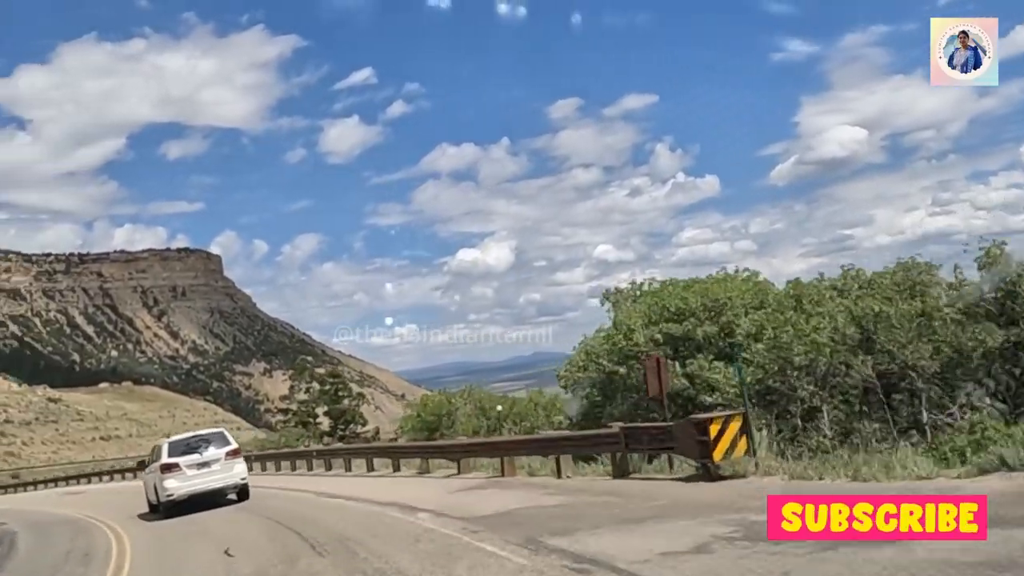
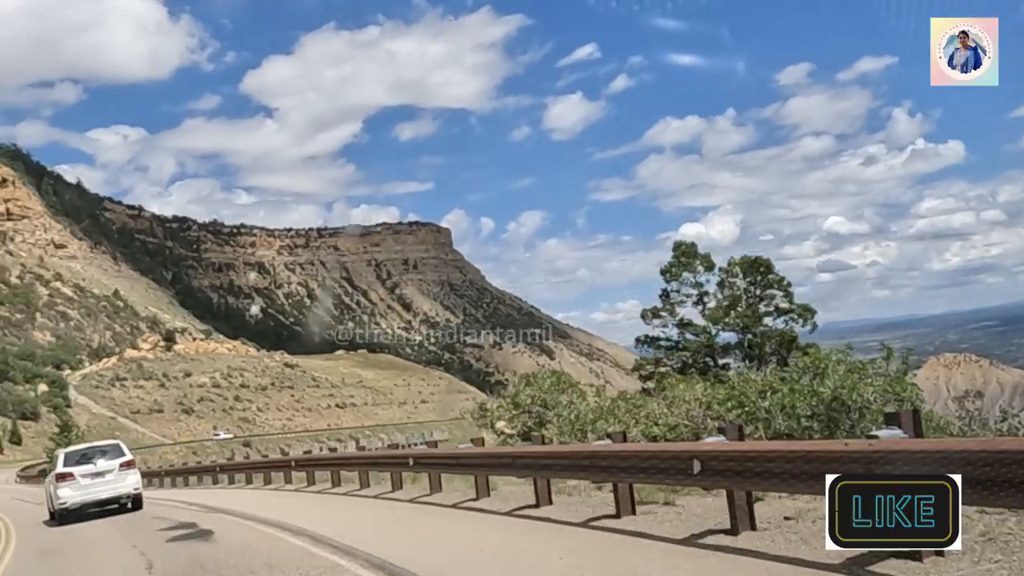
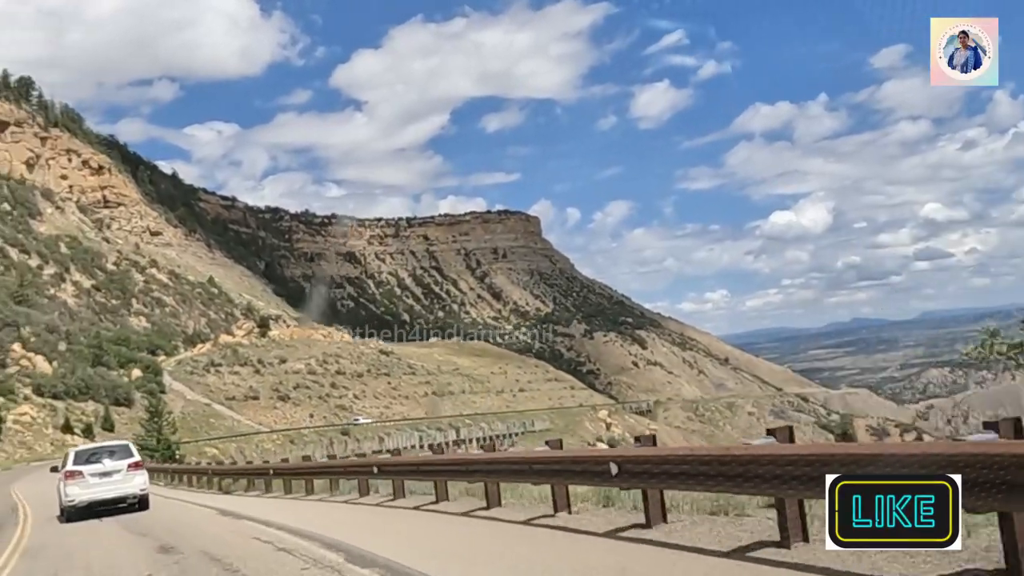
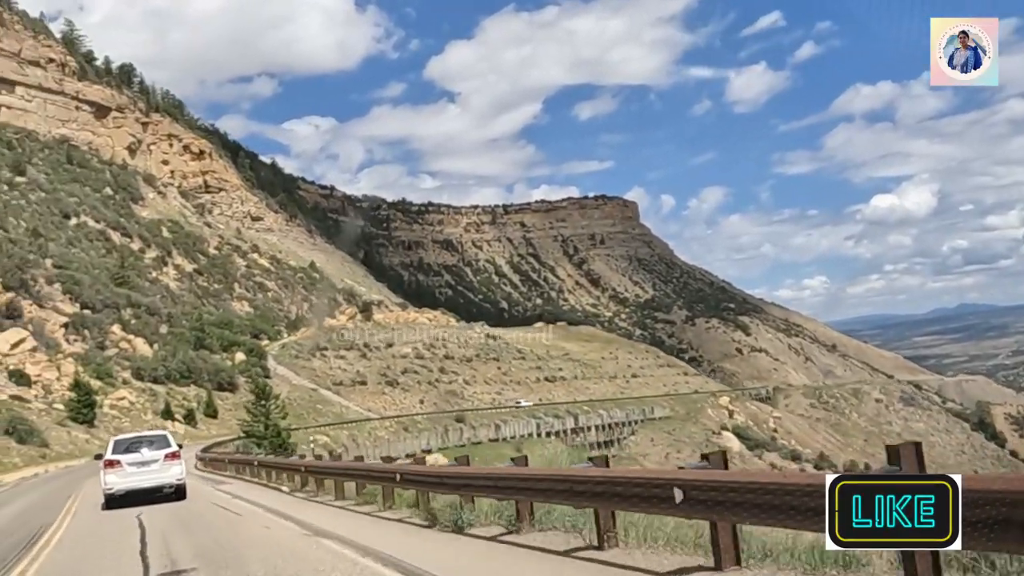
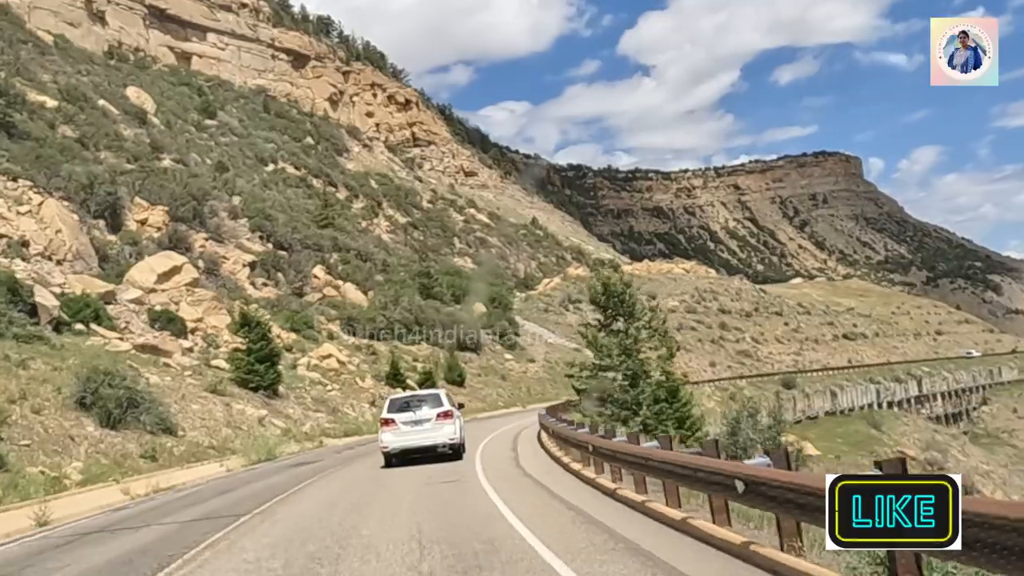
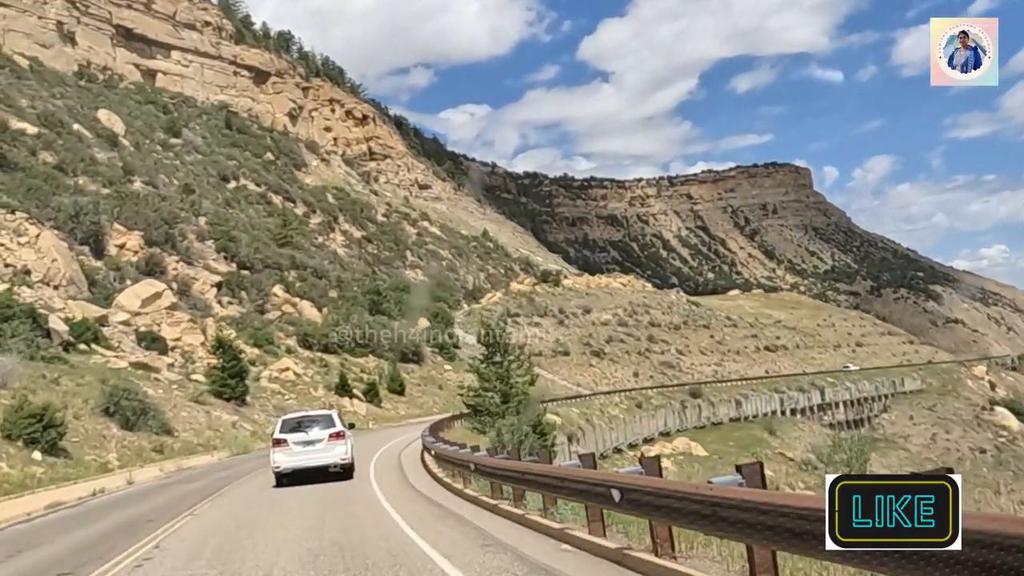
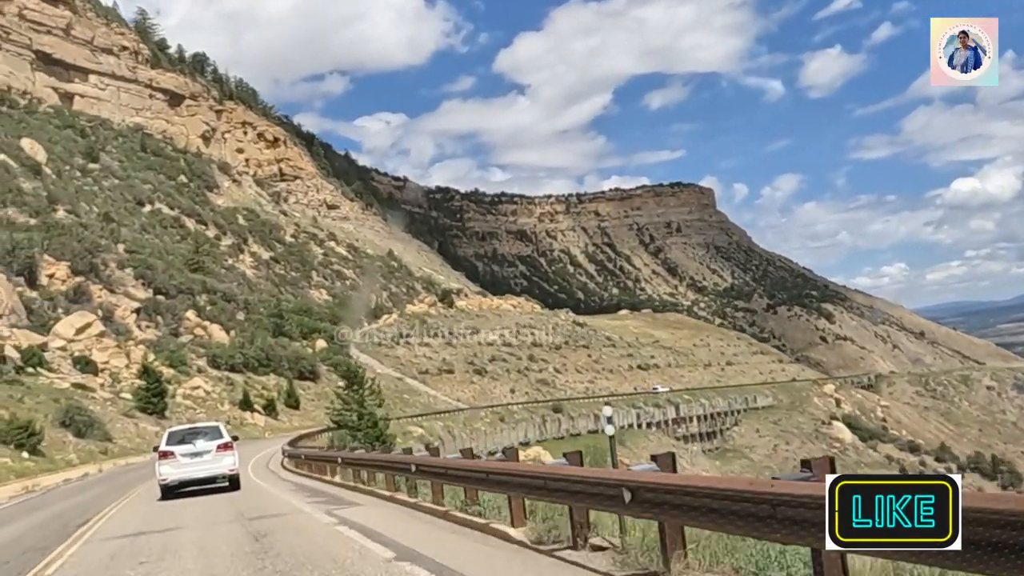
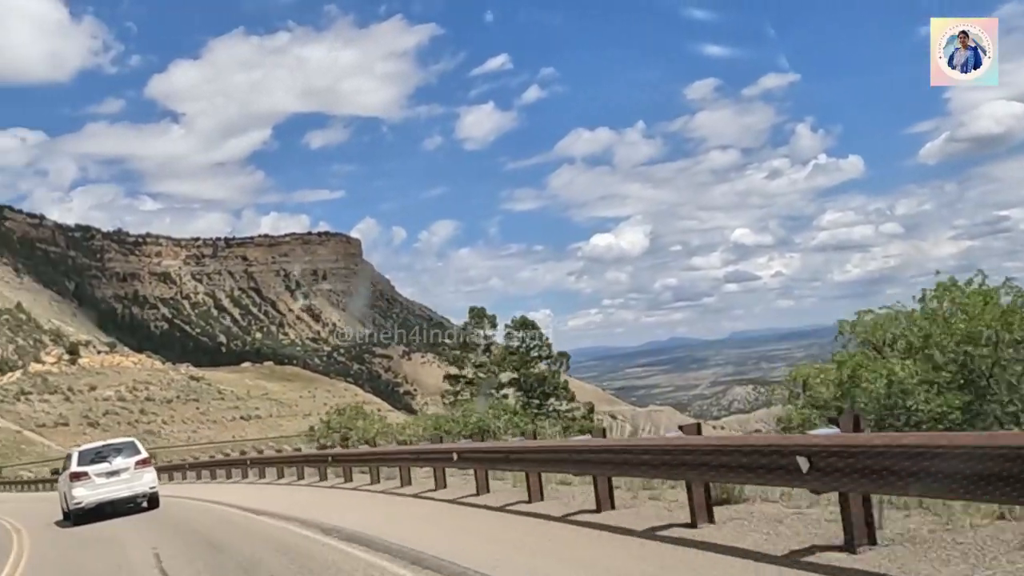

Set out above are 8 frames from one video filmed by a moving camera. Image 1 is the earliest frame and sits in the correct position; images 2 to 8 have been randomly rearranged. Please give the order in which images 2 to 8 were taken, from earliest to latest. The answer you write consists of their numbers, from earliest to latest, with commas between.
8, 2, 3, 4, 7, 6, 5
